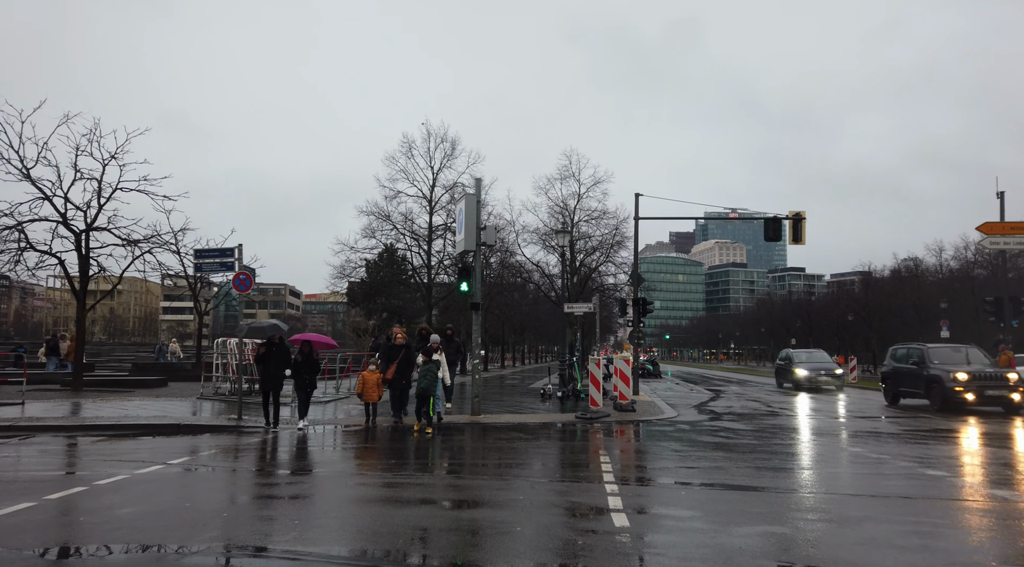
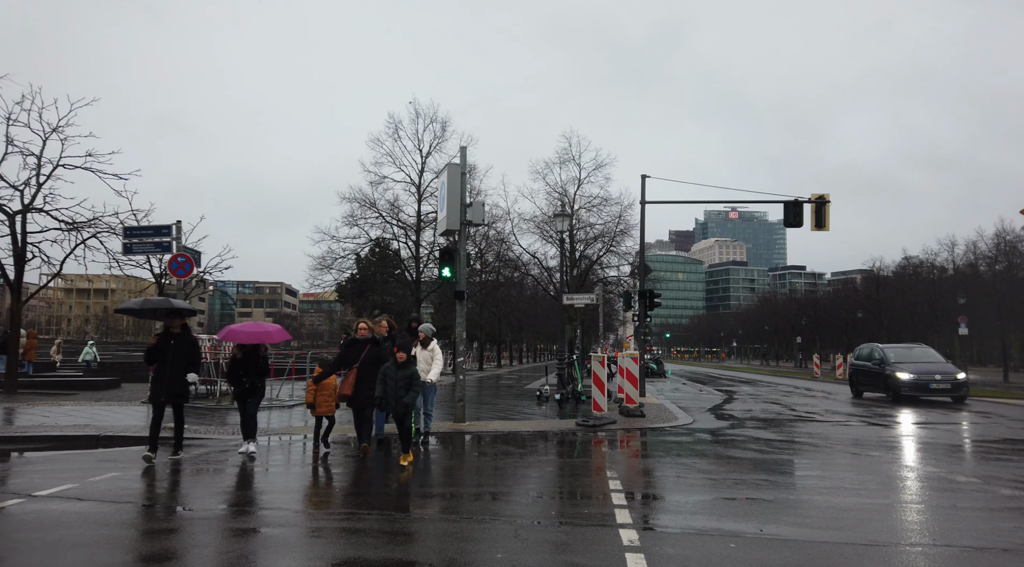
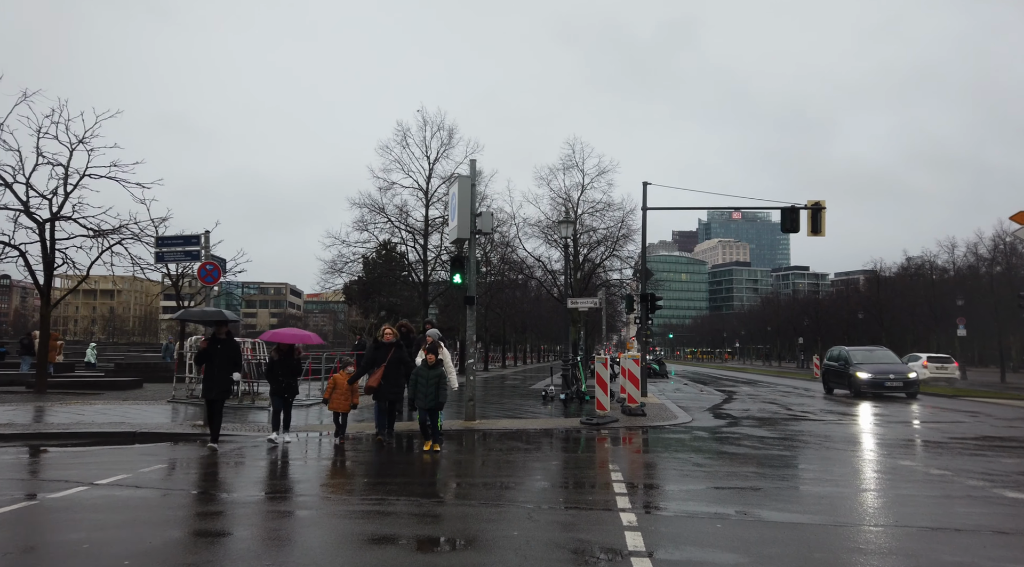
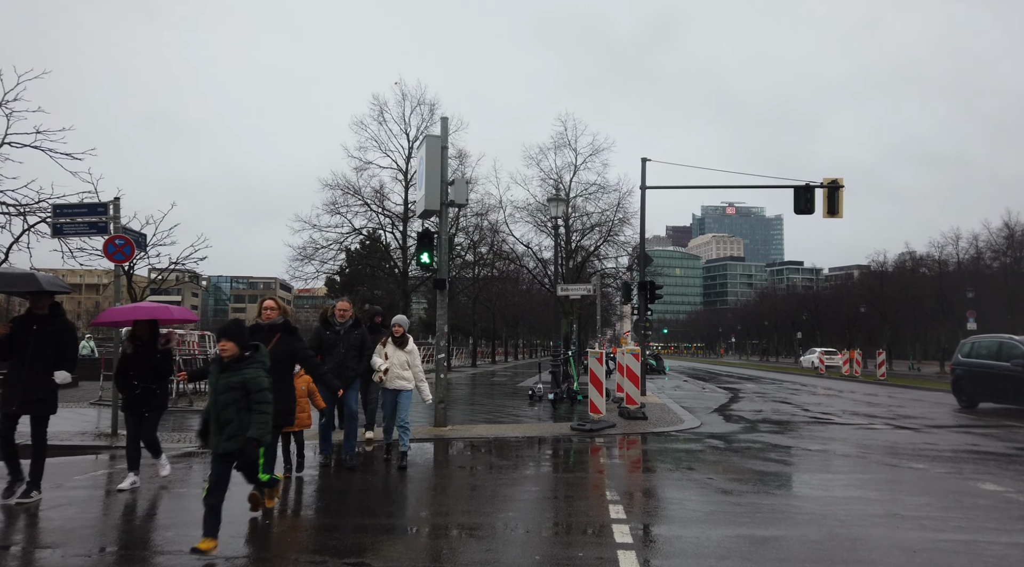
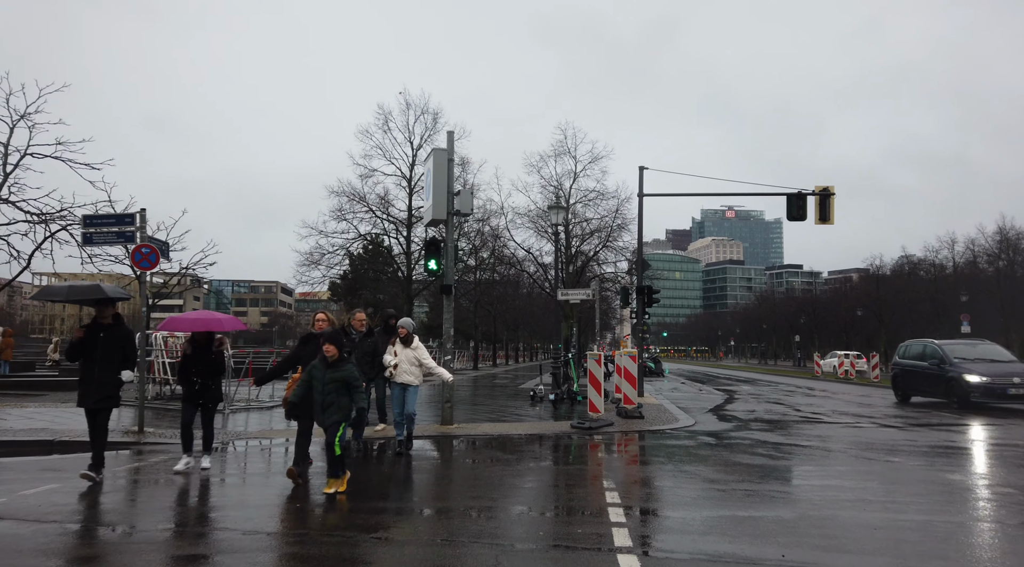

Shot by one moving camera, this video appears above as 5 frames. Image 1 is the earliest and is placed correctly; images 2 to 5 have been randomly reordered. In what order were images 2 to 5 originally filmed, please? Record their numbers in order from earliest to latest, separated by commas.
3, 2, 5, 4
